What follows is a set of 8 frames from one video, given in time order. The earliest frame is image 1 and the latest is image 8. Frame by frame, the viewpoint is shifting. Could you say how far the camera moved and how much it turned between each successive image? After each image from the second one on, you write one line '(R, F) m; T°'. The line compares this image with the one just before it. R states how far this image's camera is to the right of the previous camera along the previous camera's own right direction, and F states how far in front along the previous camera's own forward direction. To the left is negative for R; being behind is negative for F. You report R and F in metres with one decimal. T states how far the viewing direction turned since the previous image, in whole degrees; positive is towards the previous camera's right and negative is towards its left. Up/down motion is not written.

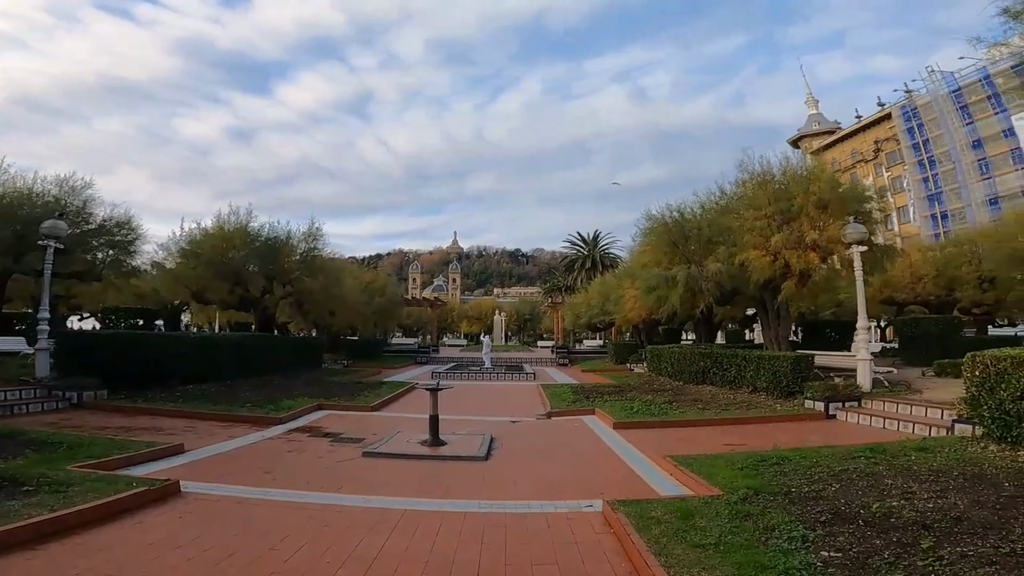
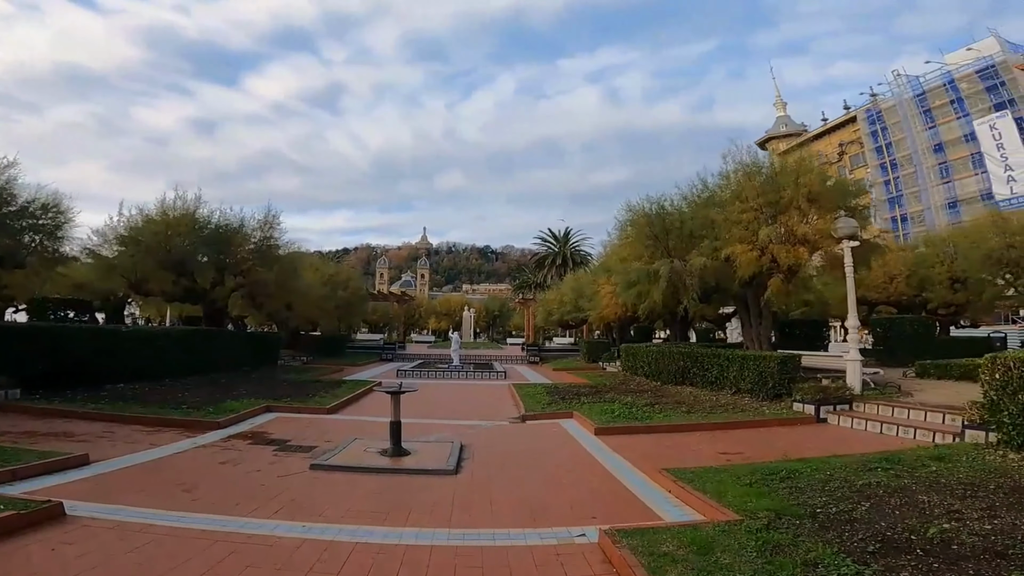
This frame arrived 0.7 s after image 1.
(-0.1, +1.2) m; +3°
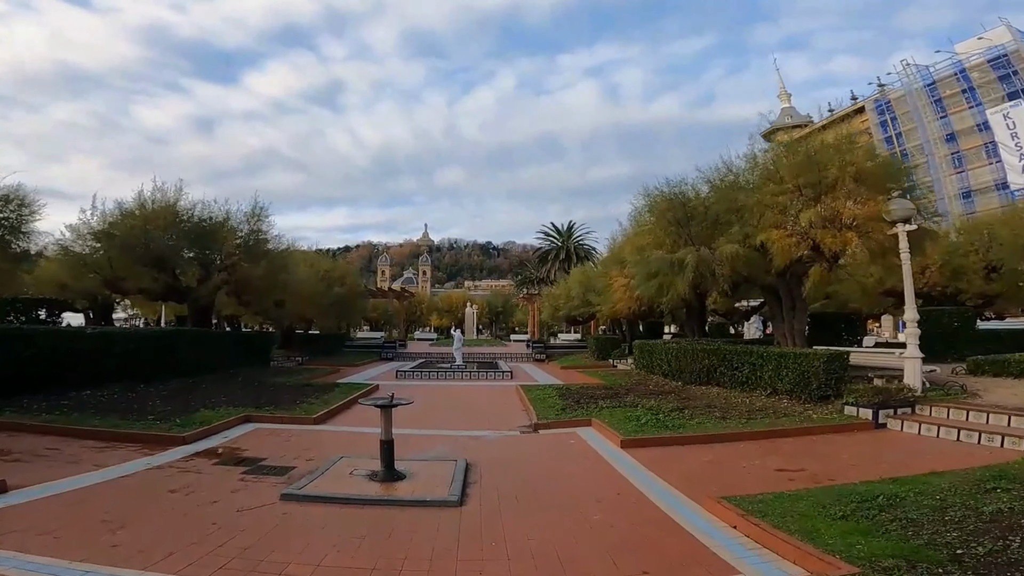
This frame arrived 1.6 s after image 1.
(-0.2, +1.6) m; 0°
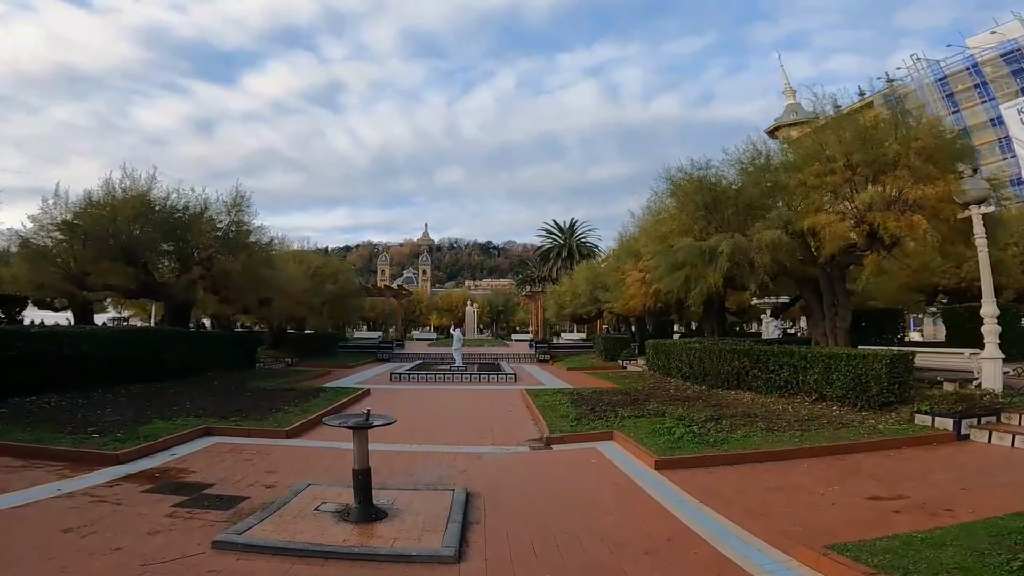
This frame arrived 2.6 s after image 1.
(-0.1, +1.8) m; 0°
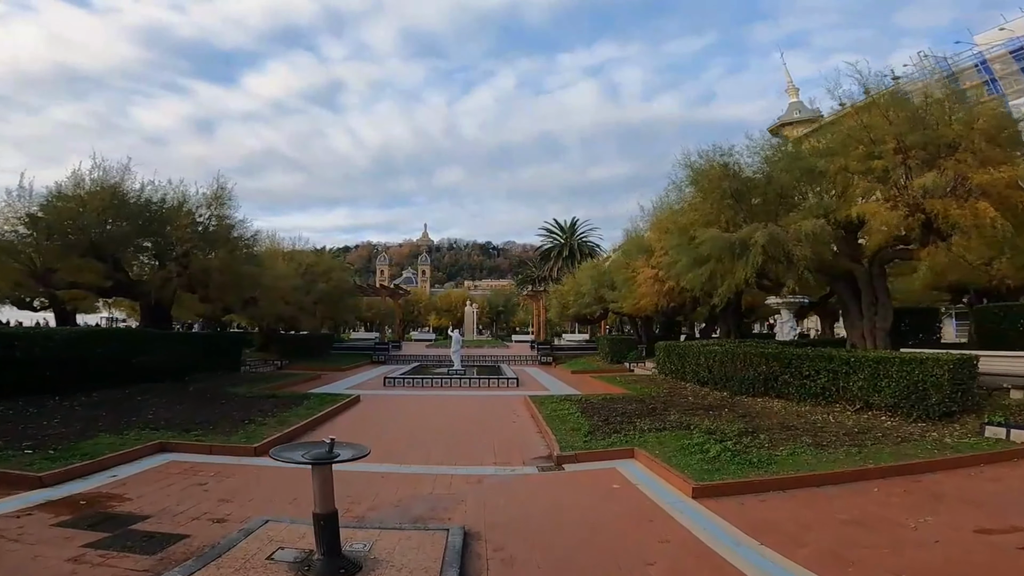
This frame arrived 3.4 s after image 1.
(-0.1, +1.4) m; 0°
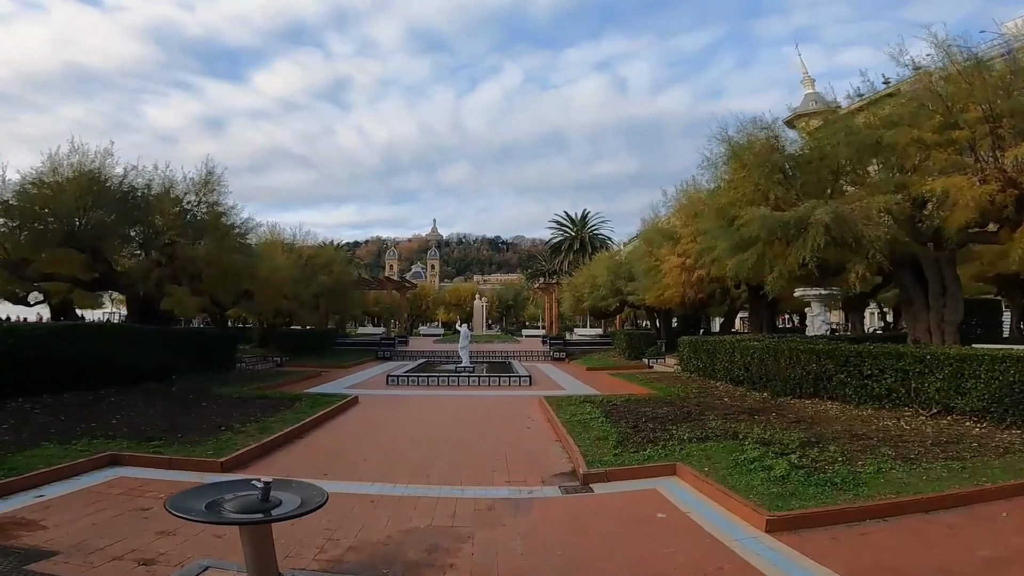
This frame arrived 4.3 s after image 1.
(-0.1, +1.5) m; -1°
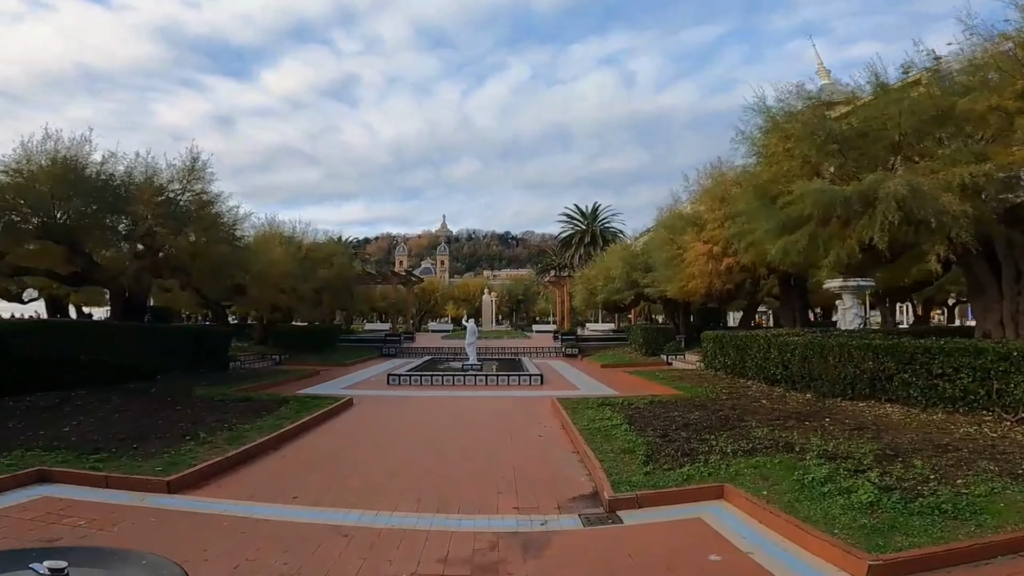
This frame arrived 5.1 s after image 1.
(0.0, +1.4) m; -1°
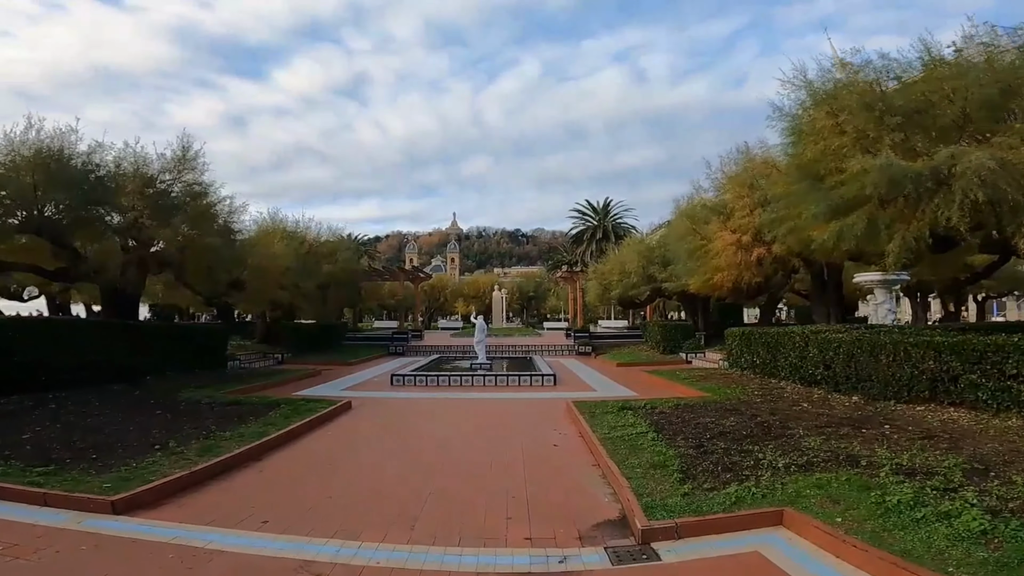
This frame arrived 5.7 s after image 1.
(0.0, +1.0) m; -1°
